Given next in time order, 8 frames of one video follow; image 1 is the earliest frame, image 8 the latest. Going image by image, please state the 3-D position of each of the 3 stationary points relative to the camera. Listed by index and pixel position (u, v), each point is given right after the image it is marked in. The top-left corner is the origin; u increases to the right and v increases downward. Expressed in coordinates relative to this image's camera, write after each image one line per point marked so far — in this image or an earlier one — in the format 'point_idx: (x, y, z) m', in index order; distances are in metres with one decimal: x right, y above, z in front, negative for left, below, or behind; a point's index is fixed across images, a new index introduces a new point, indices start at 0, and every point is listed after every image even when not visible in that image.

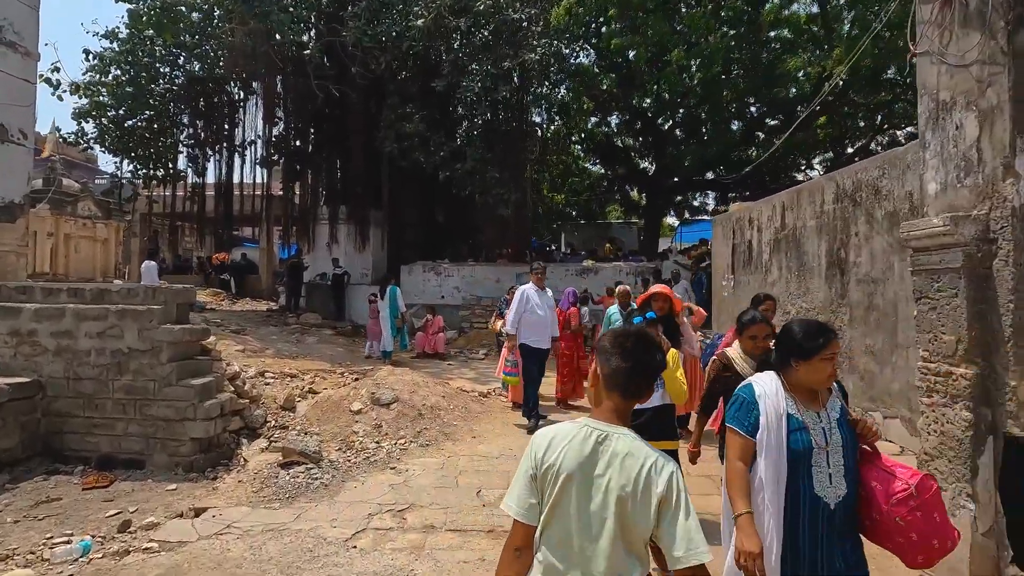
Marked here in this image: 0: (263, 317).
0: (-5.3, -0.6, +11.3) m
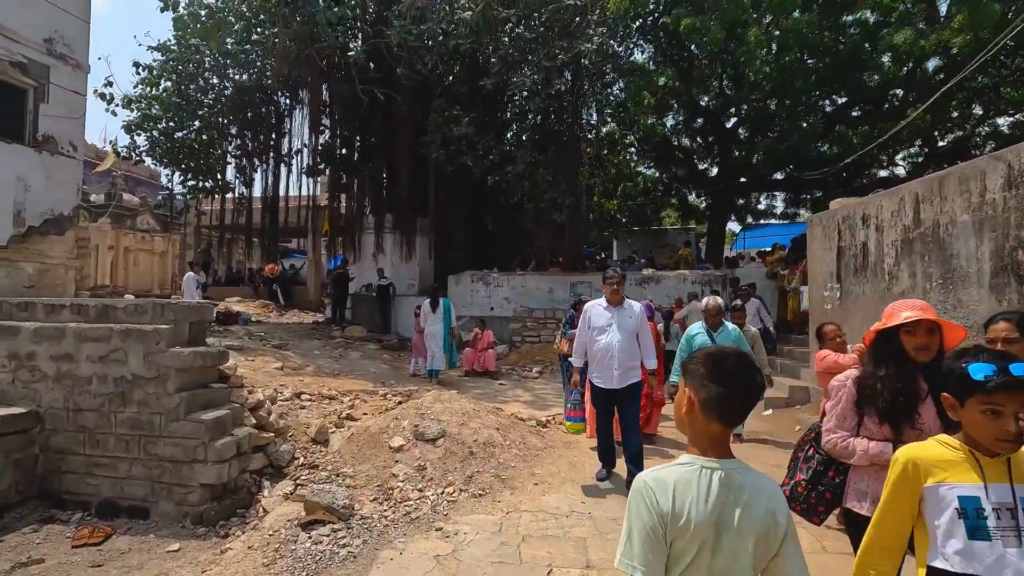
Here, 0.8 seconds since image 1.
0: (-4.2, -0.9, +10.9) m
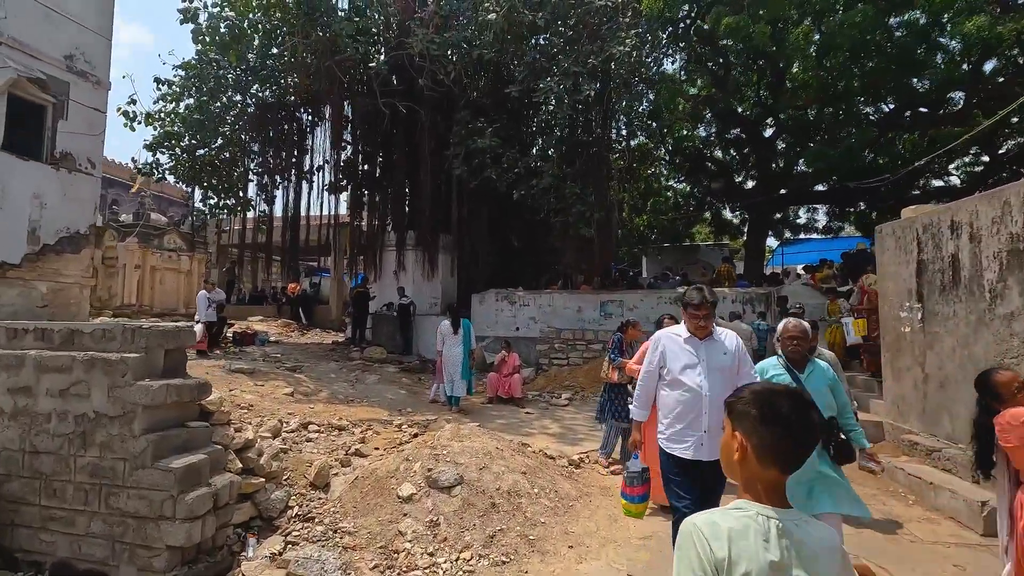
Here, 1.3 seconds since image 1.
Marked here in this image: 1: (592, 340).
0: (-3.7, -1.2, +10.5) m
1: (+1.4, -0.9, +9.7) m
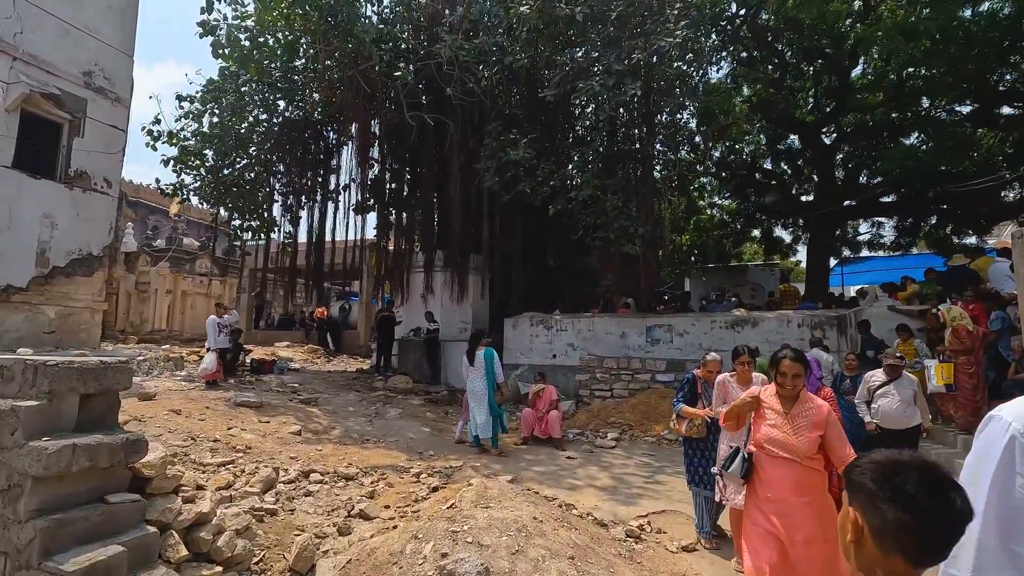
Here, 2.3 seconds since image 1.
0: (-3.0, -1.7, +9.8) m
1: (+2.0, -1.3, +8.7) m
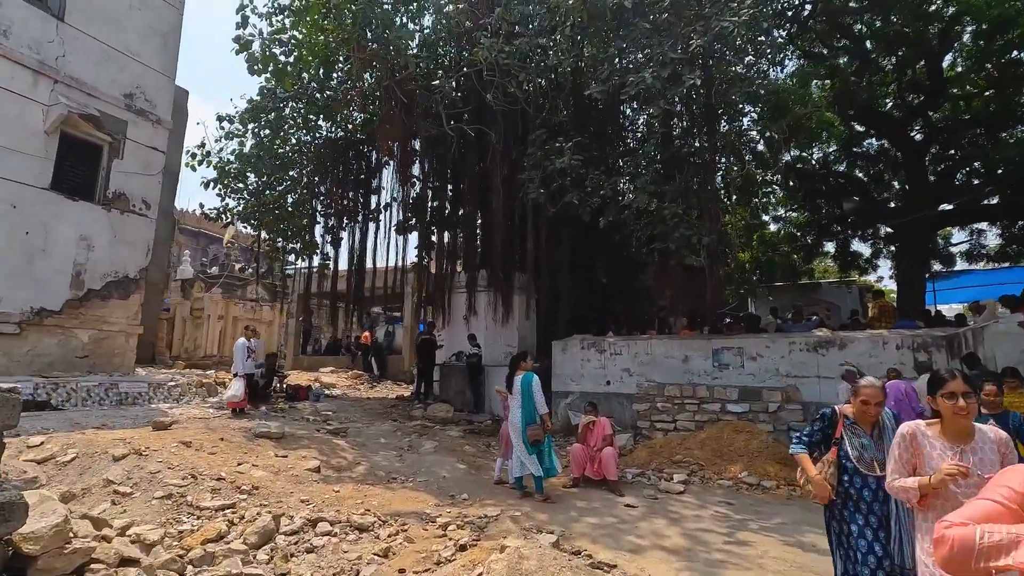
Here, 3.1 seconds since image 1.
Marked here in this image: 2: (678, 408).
0: (-2.2, -2.1, +9.2) m
1: (+2.7, -1.6, +7.6) m
2: (+2.4, -1.7, +7.7) m
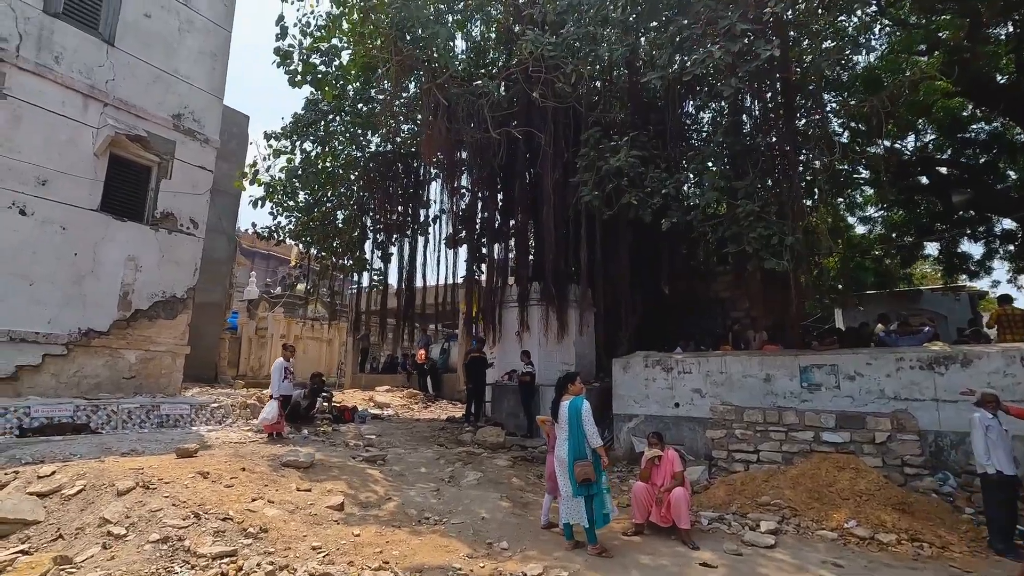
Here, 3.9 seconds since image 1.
0: (-1.3, -2.3, +8.6) m
1: (+3.4, -1.7, +6.5) m
2: (+3.1, -1.9, +6.7) m
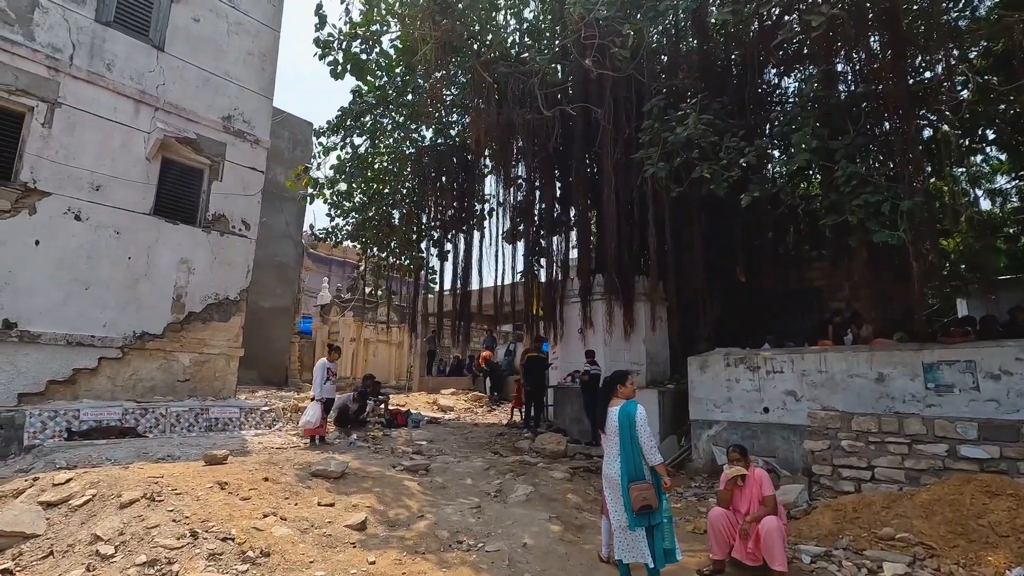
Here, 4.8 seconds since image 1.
0: (-0.3, -2.2, +8.0) m
1: (+4.0, -1.4, +5.3) m
2: (+3.7, -1.6, +5.5) m
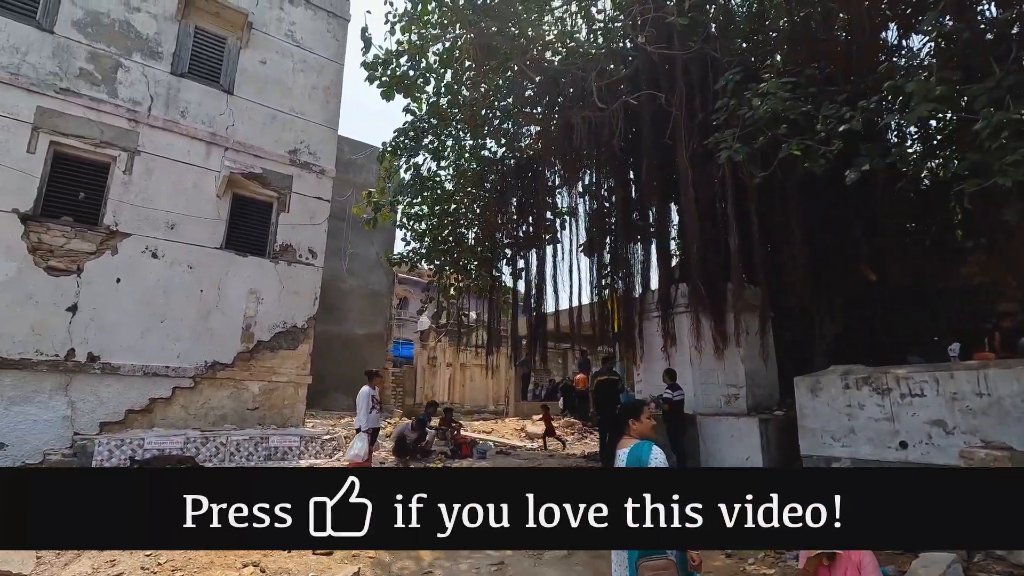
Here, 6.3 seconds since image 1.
0: (+0.7, -2.5, +7.2) m
1: (+4.2, -1.3, +3.6) m
2: (+4.0, -1.6, +3.8) m
